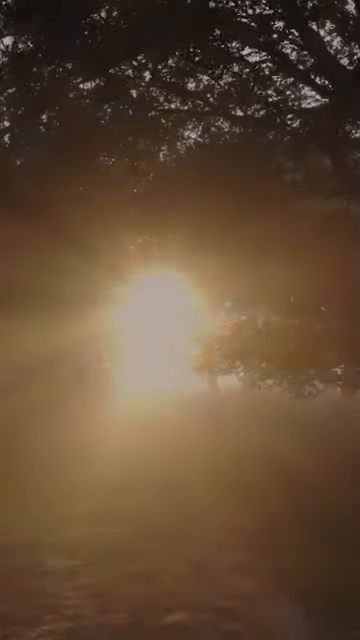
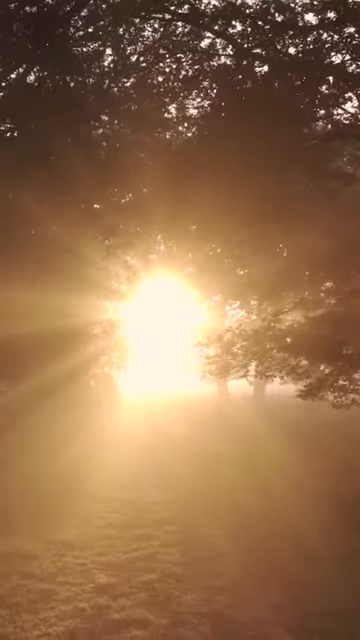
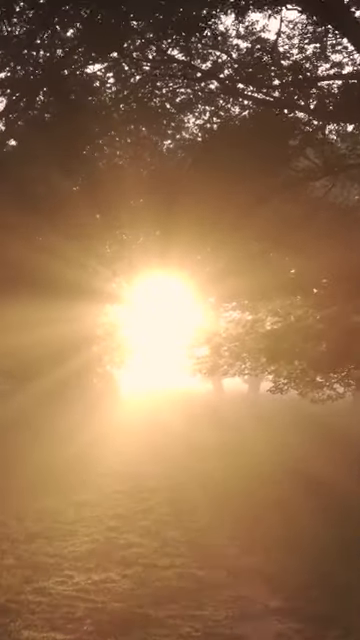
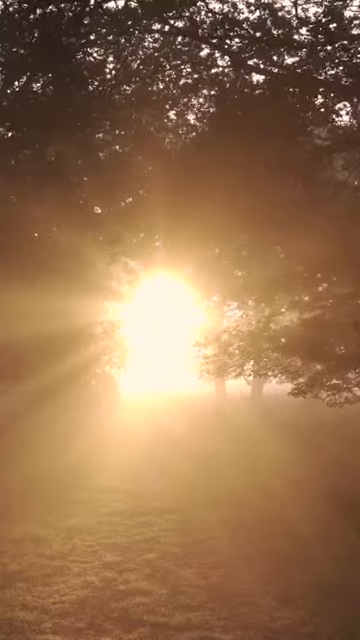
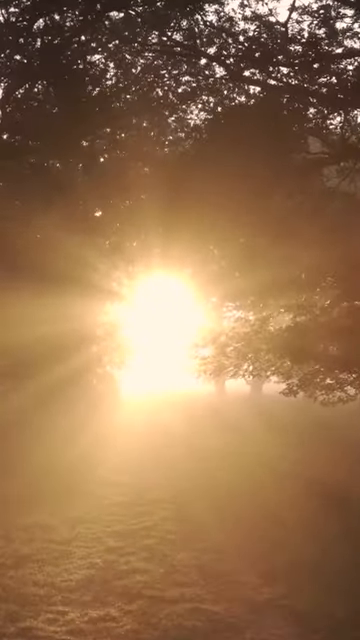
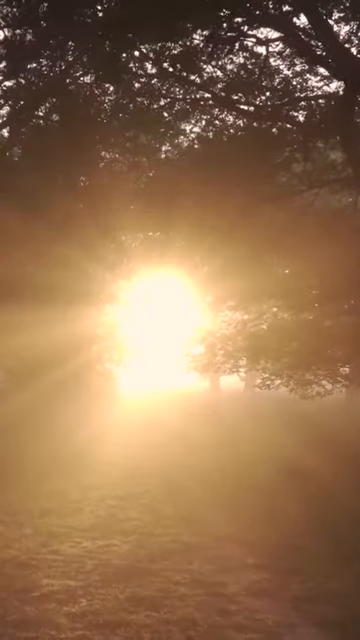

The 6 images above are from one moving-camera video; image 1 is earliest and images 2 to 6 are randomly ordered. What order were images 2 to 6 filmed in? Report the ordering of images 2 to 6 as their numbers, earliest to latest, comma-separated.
6, 3, 5, 4, 2
